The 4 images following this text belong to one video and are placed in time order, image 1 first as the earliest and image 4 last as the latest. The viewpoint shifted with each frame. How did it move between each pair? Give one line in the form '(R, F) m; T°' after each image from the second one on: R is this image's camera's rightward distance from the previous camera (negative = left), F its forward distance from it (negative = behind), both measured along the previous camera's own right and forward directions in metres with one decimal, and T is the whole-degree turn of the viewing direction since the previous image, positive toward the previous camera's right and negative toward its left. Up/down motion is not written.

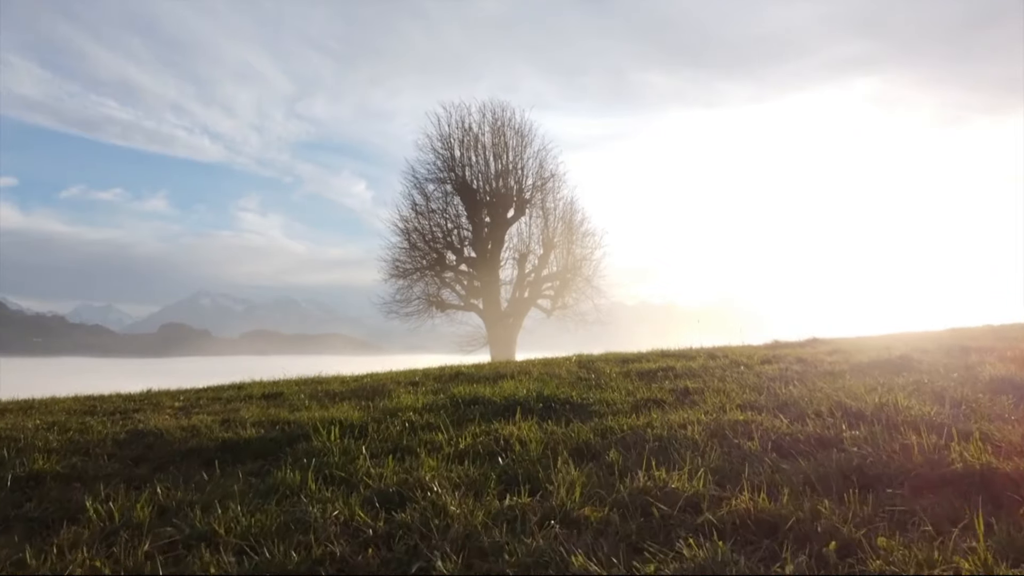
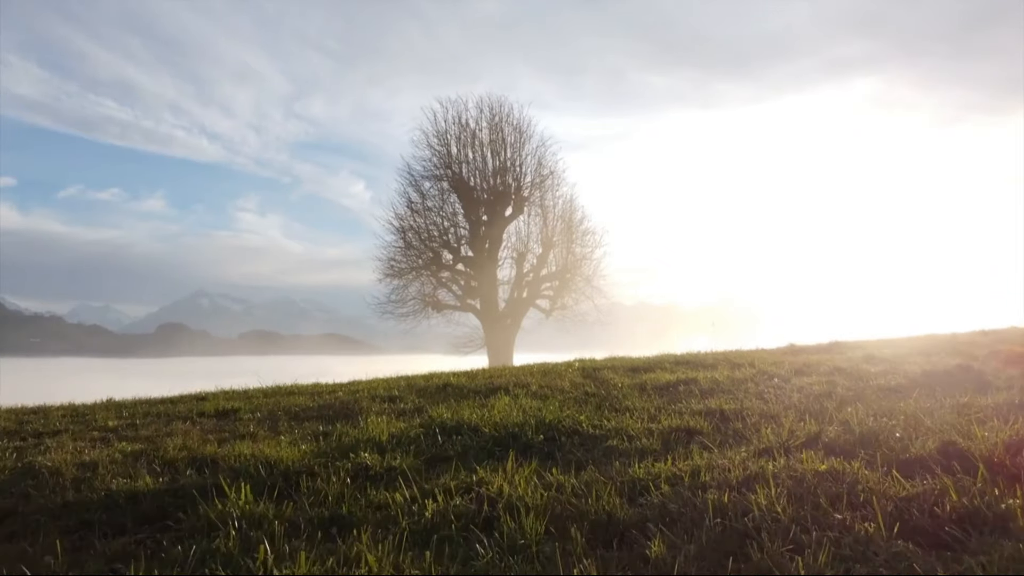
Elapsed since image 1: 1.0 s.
(+0.1, +1.8) m; 0°
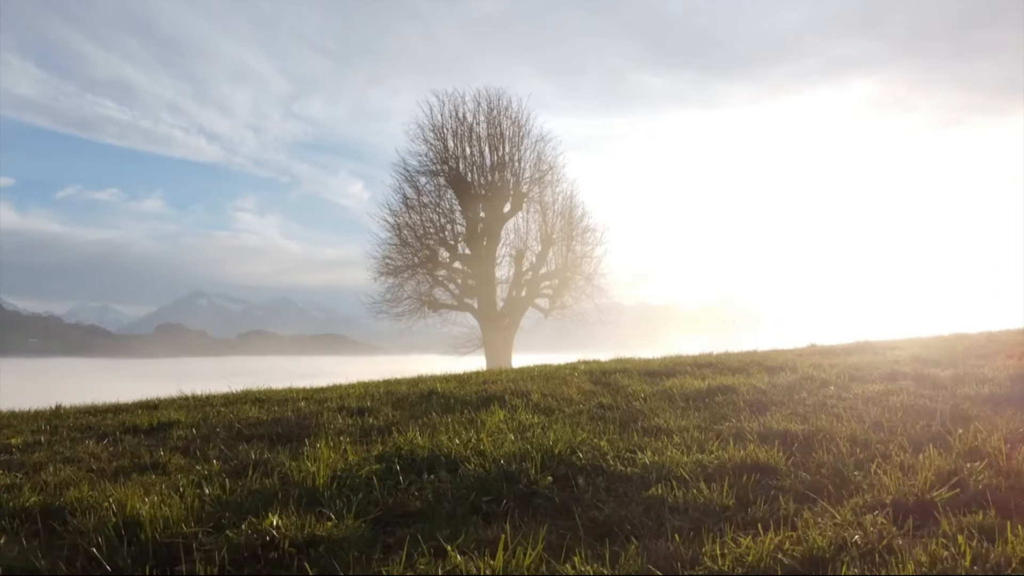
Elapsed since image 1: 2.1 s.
(0.0, +1.9) m; 0°
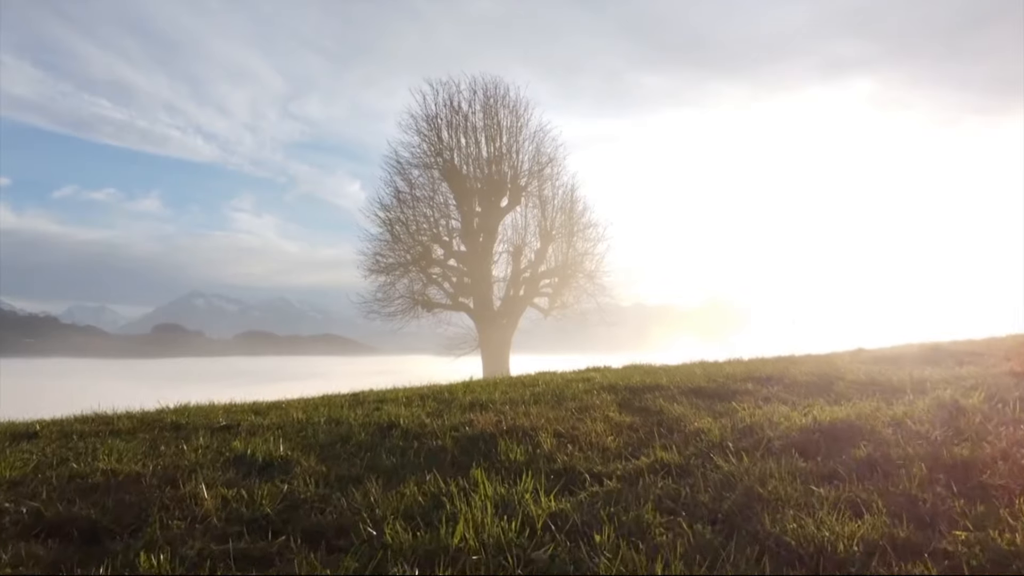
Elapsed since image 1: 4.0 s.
(0.0, +3.1) m; 0°
